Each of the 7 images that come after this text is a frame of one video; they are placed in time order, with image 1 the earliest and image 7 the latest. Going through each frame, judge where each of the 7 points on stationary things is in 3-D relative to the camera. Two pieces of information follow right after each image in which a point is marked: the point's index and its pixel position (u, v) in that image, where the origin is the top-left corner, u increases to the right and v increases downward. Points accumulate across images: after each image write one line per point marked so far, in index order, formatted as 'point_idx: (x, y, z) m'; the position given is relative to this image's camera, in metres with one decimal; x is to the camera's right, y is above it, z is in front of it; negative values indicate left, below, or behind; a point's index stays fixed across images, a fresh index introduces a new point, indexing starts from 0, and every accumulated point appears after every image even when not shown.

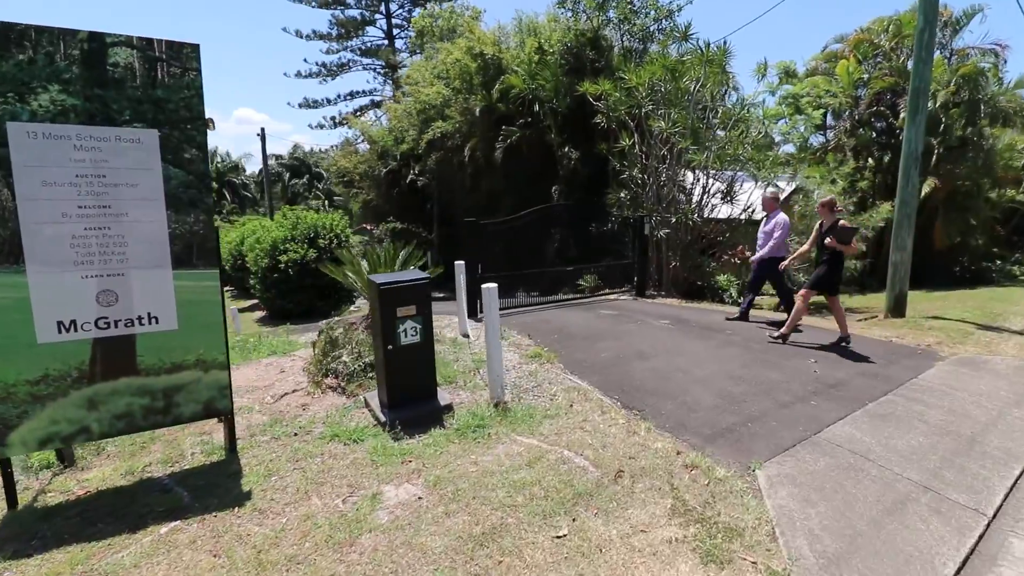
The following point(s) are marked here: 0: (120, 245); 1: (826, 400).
0: (-2.4, +0.3, +3.1) m
1: (+3.1, -1.1, +5.0) m
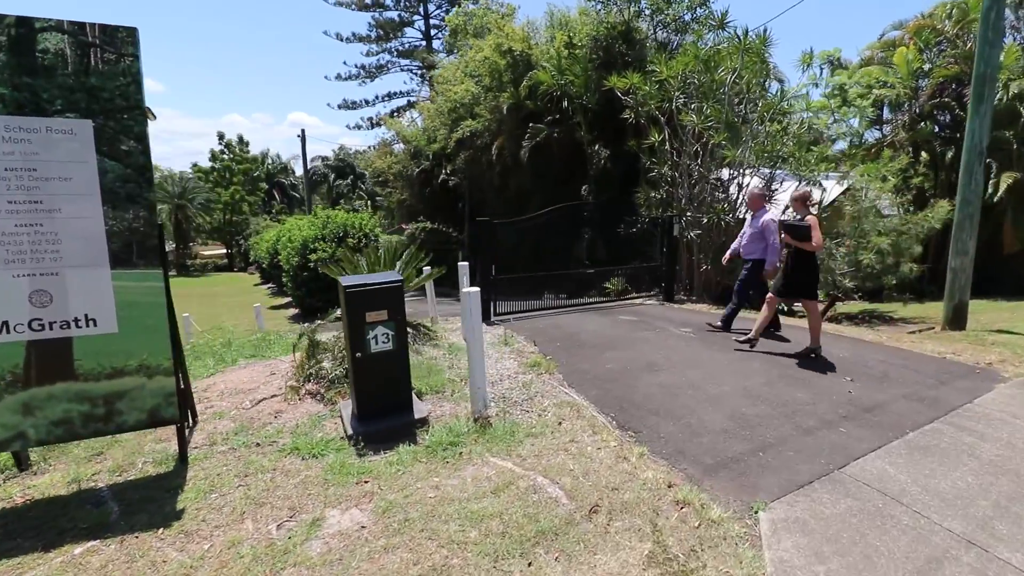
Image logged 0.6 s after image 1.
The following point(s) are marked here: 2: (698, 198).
0: (-2.6, +0.3, +2.9) m
1: (+3.0, -1.2, +4.4) m
2: (+4.2, +2.1, +11.5) m
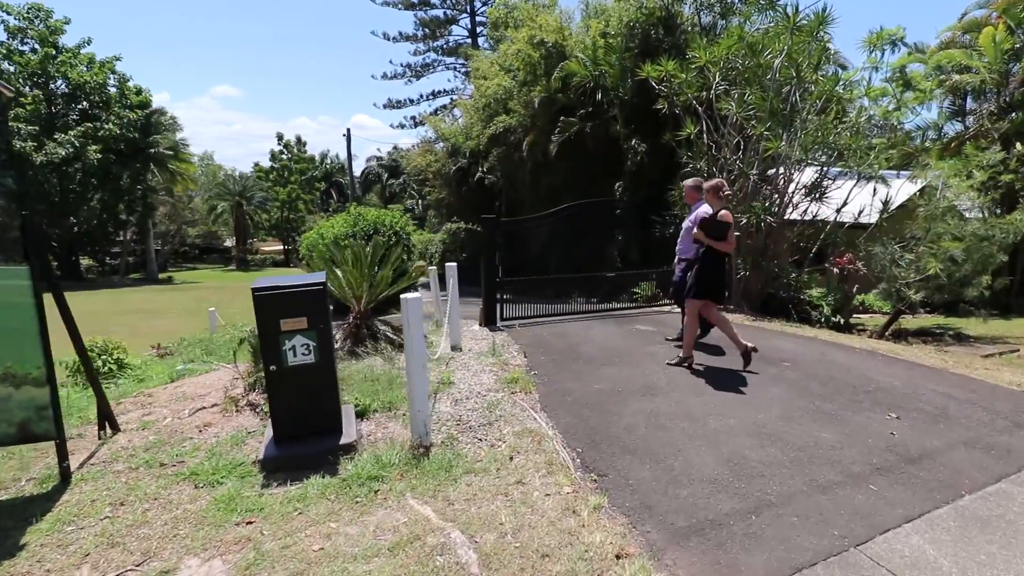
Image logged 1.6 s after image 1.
0: (-3.1, +0.3, +2.6) m
1: (+2.6, -1.3, +3.4) m
2: (+4.6, +1.9, +10.4) m
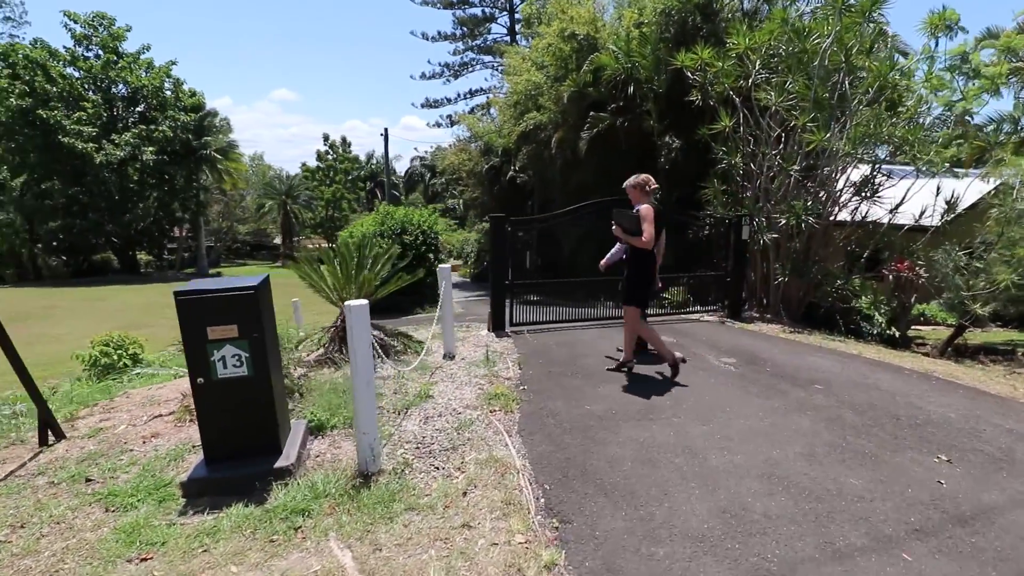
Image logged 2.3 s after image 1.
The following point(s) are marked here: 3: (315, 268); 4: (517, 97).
0: (-3.4, +0.3, +2.4) m
1: (+2.3, -1.4, +2.7) m
2: (+4.9, +1.8, +9.5) m
3: (-2.2, +0.2, +5.6) m
4: (+0.2, +6.5, +17.2) m
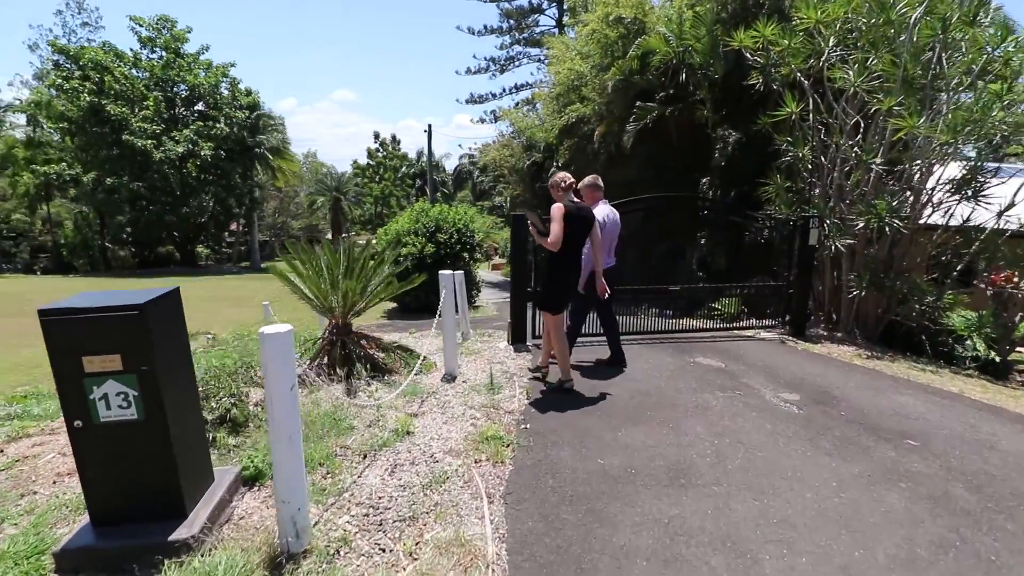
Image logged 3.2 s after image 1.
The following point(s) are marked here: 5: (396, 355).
0: (-3.6, +0.3, +1.8) m
1: (+2.1, -1.6, +1.7) m
2: (+5.4, +1.5, +8.1) m
3: (-2.1, +0.1, +5.0) m
4: (+1.5, +6.4, +16.2) m
5: (-1.2, -0.7, +5.2) m
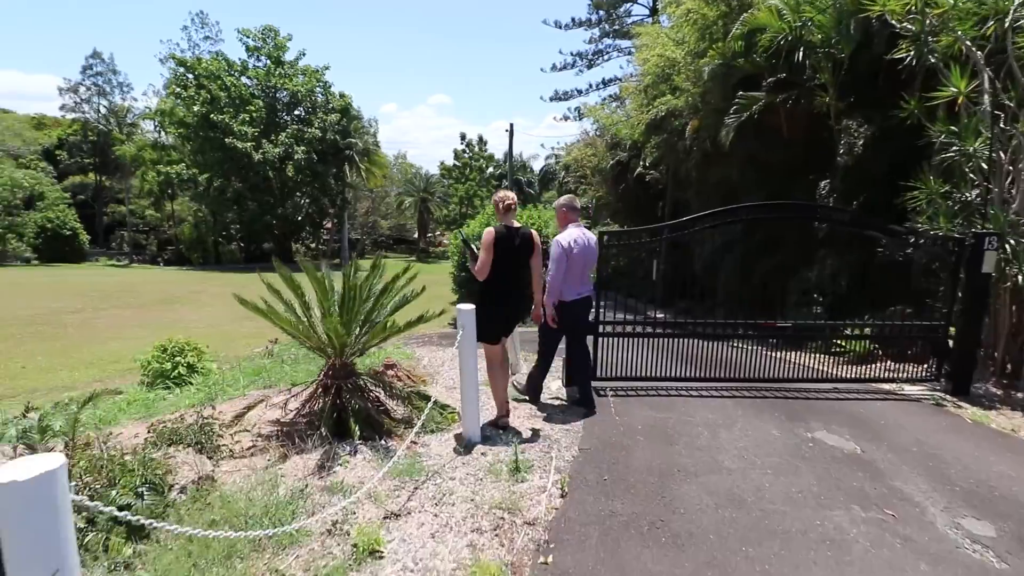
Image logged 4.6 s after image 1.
0: (-3.8, +0.1, +1.2) m
1: (+1.7, -2.0, +0.1) m
2: (+6.2, +1.0, +5.9) m
3: (-1.7, -0.1, +4.0) m
4: (+3.9, +6.0, +14.5) m
5: (-0.9, -1.0, +4.1) m
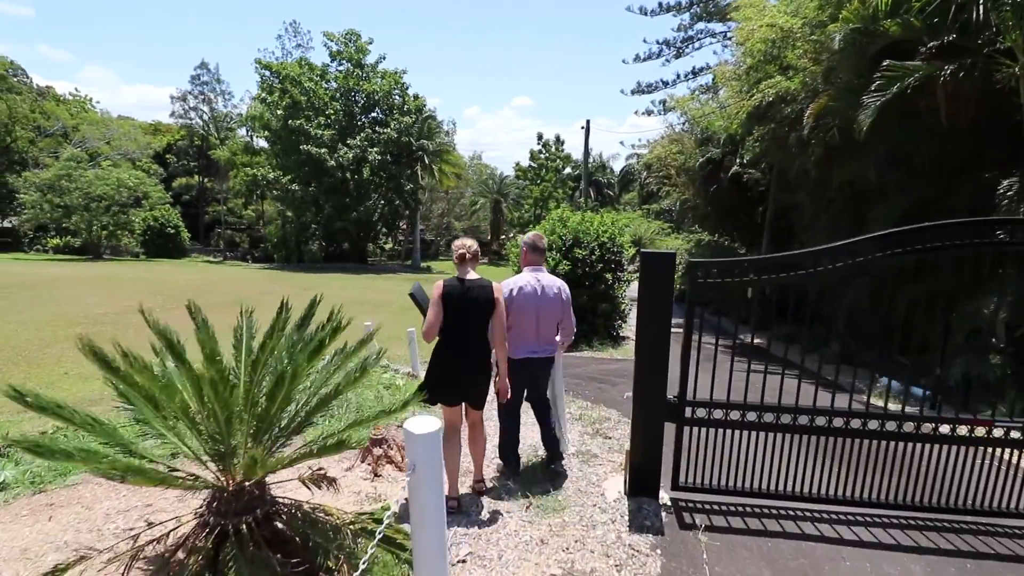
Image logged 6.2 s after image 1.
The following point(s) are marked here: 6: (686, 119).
0: (-4.1, -0.2, -0.1) m
1: (+1.1, -2.4, -2.0) m
2: (+6.5, +0.4, +3.1) m
3: (-1.7, -0.4, +2.4) m
4: (+5.7, +5.4, +12.0) m
5: (-0.8, -1.3, +2.4) m
6: (+6.3, +6.1, +18.4) m
